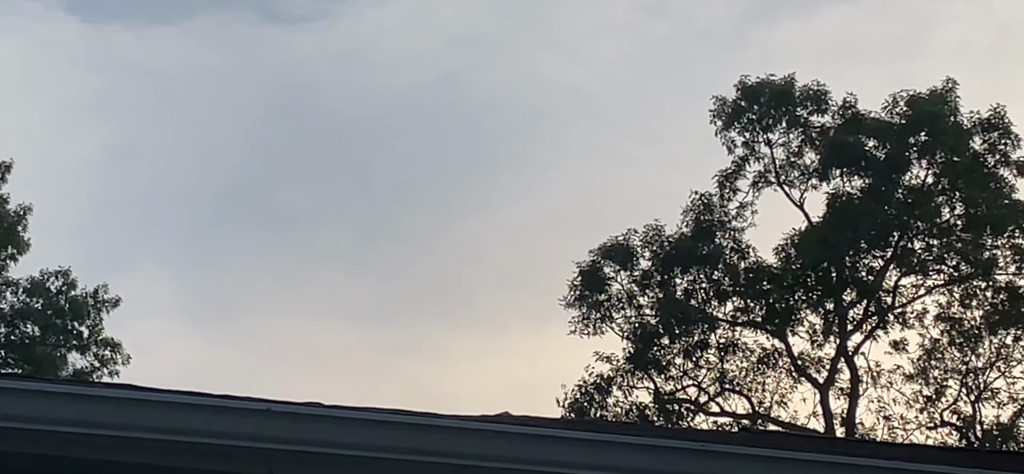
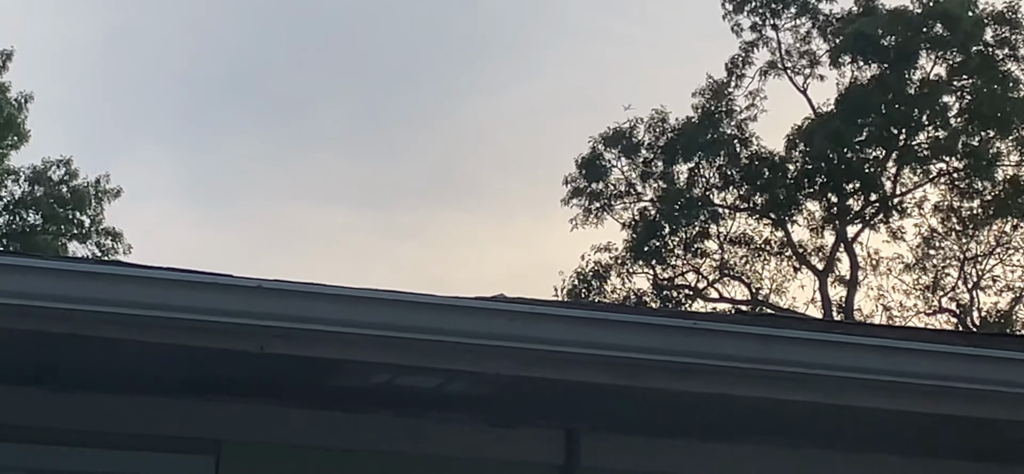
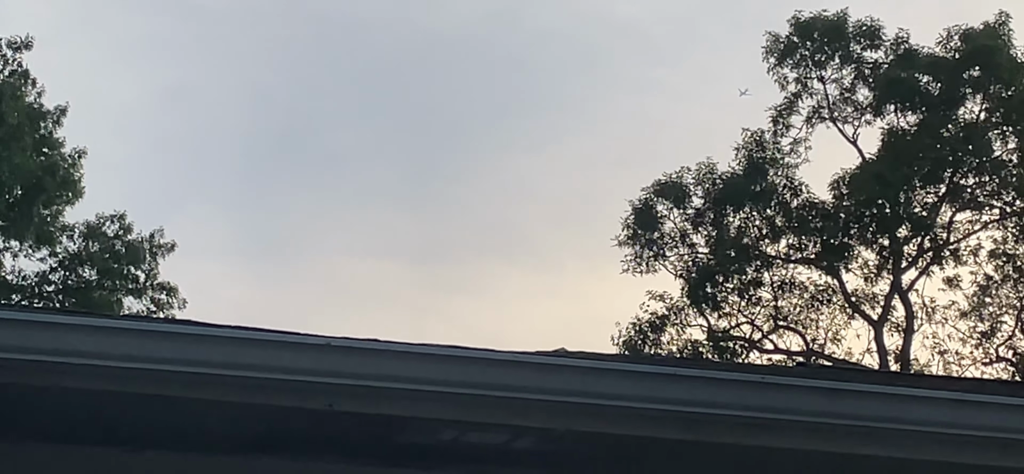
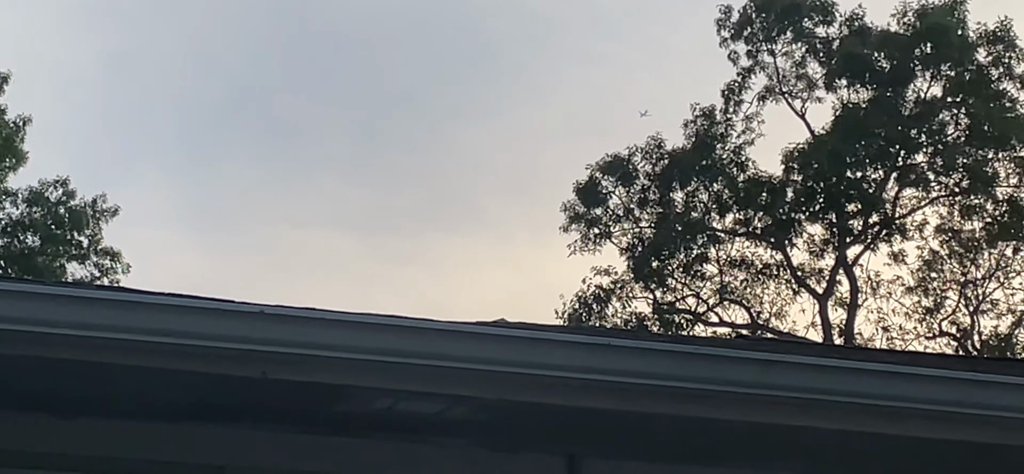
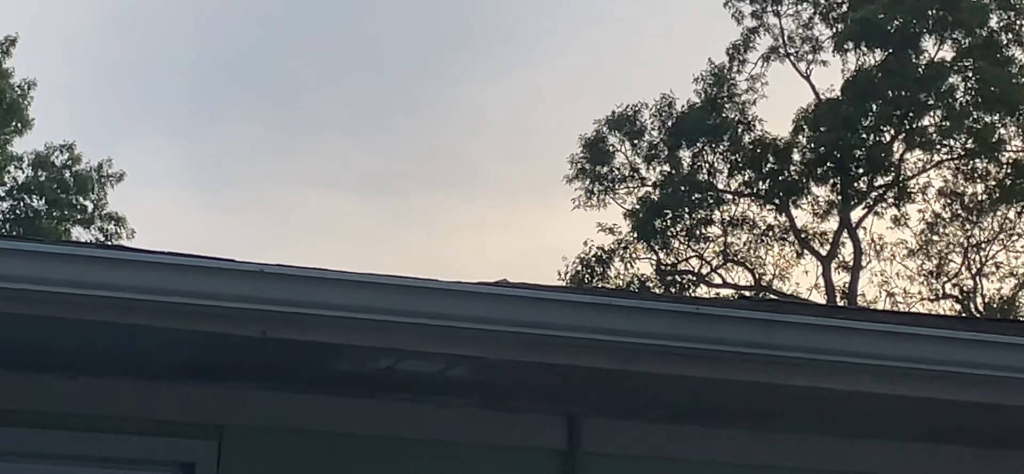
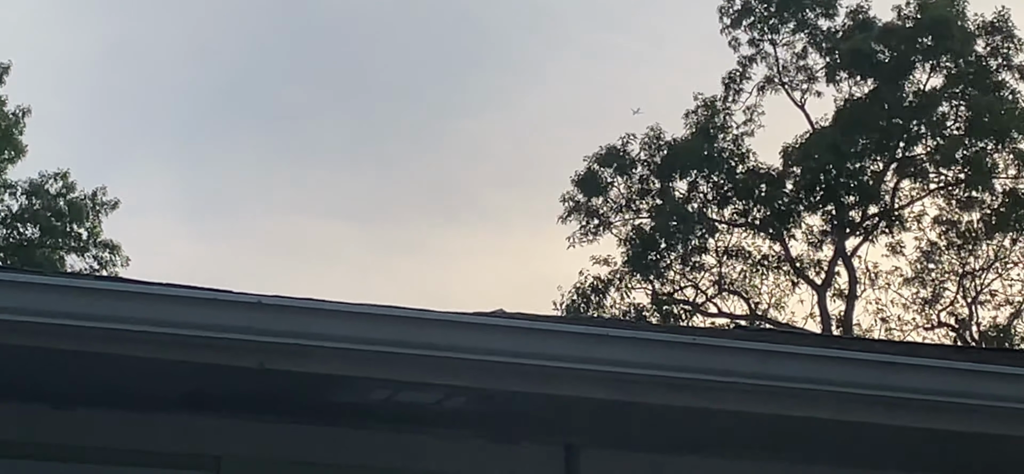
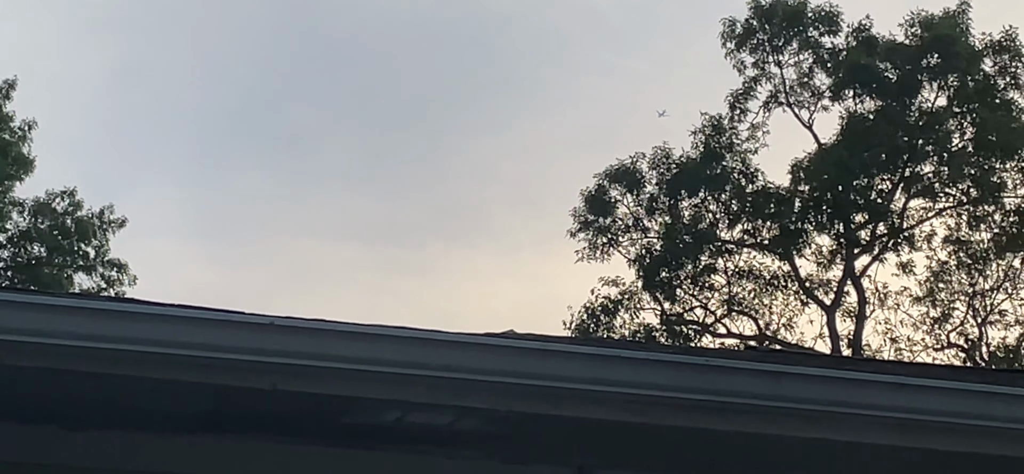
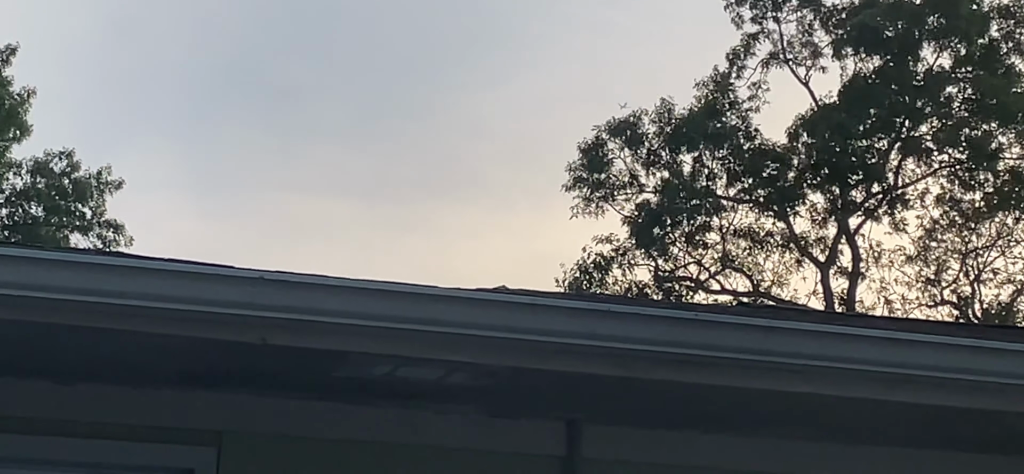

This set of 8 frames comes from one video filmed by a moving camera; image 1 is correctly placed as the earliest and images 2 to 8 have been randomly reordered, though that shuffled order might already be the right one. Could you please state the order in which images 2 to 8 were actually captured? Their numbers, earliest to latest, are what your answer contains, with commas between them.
3, 7, 4, 6, 2, 8, 5
